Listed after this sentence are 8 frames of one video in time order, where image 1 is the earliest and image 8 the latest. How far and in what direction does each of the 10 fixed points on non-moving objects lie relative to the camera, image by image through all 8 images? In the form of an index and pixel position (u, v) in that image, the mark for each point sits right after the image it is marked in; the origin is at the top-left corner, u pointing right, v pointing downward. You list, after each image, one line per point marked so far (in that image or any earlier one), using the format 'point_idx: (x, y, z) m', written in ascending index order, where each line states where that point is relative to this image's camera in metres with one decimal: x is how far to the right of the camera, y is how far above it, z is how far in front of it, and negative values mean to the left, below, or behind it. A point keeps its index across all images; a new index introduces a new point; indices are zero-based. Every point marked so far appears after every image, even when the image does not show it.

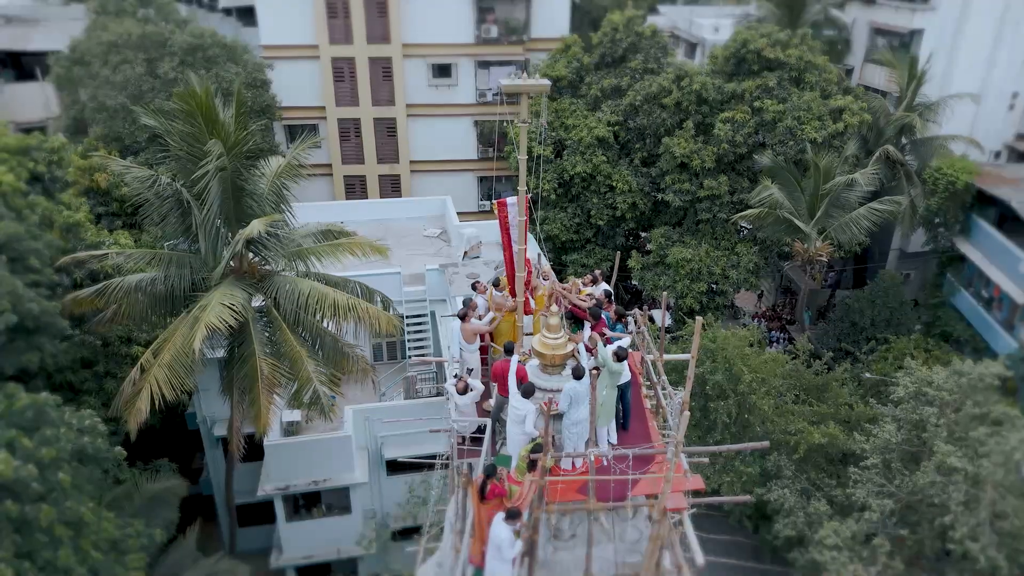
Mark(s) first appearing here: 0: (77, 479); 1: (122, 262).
0: (-5.6, -2.5, +9.3) m
1: (-6.8, +0.4, +12.9) m
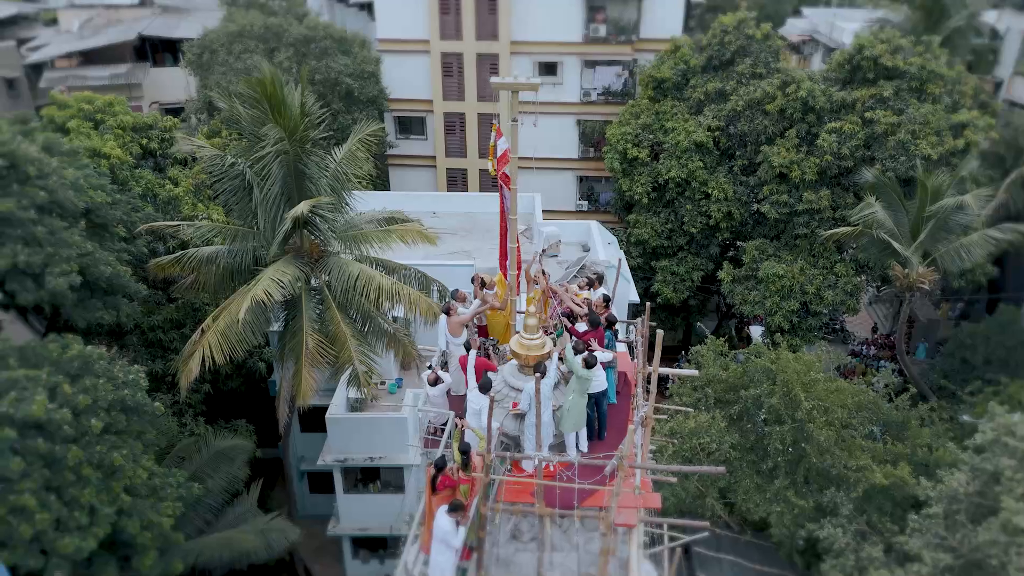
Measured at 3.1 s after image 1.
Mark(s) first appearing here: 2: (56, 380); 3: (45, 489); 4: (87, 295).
0: (-5.6, -2.0, +10.2) m
1: (-6.0, +1.0, +13.9) m
2: (-5.7, -1.2, +9.2) m
3: (-5.6, -2.4, +8.8) m
4: (-7.0, -0.1, +12.1) m
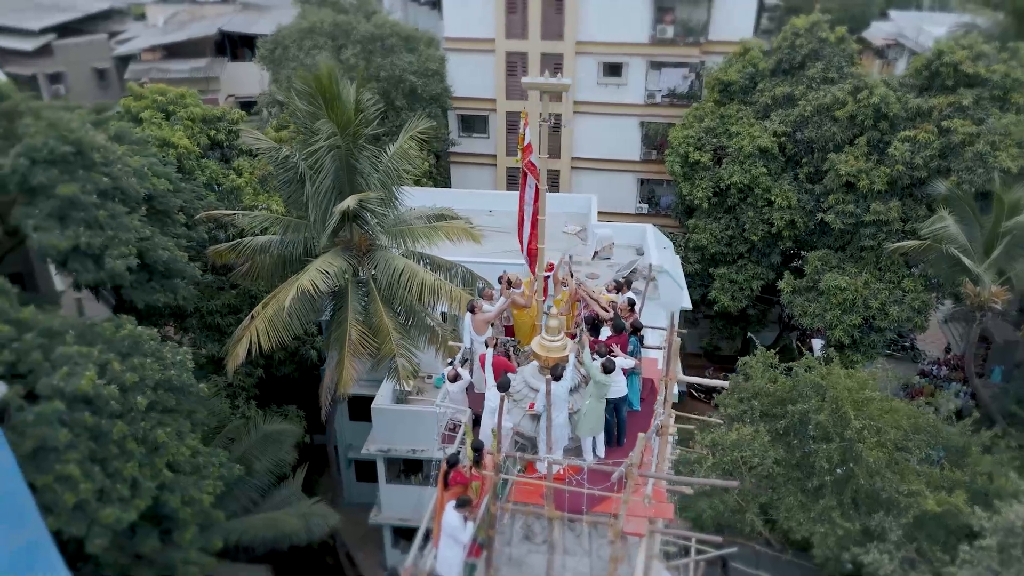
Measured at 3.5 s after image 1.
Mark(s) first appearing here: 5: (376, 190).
0: (-5.2, -1.7, +10.7) m
1: (-5.1, +1.2, +14.4) m
2: (-5.4, -0.9, +9.7) m
3: (-5.4, -2.2, +9.3) m
4: (-6.3, +0.2, +12.7) m
5: (-2.5, +1.9, +13.7) m
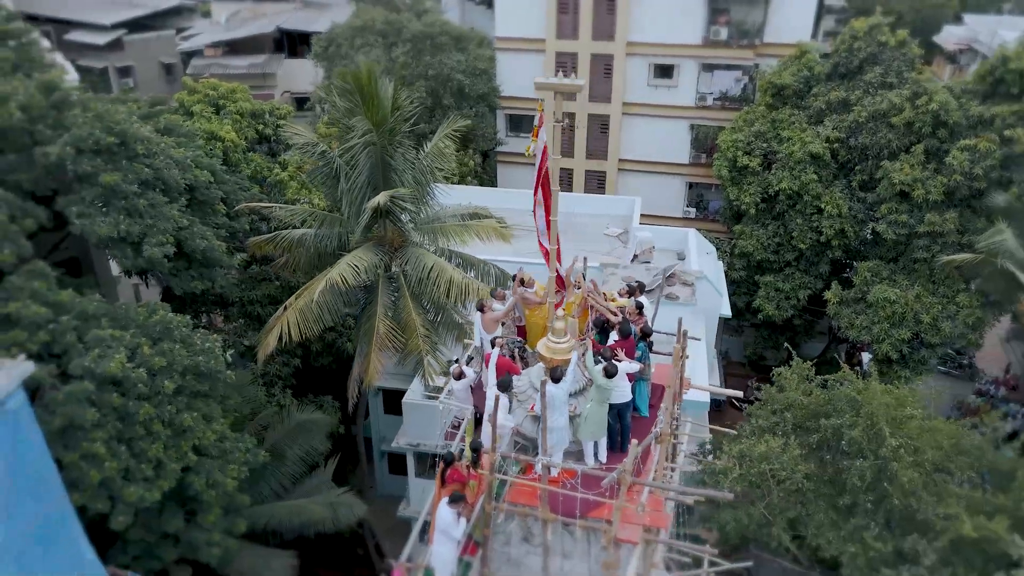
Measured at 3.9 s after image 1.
0: (-4.9, -1.6, +11.1) m
1: (-4.5, +1.4, +14.8) m
2: (-5.2, -0.7, +10.0) m
3: (-5.2, -2.0, +9.7) m
4: (-5.9, +0.4, +13.1) m
5: (-2.0, +1.9, +13.9) m
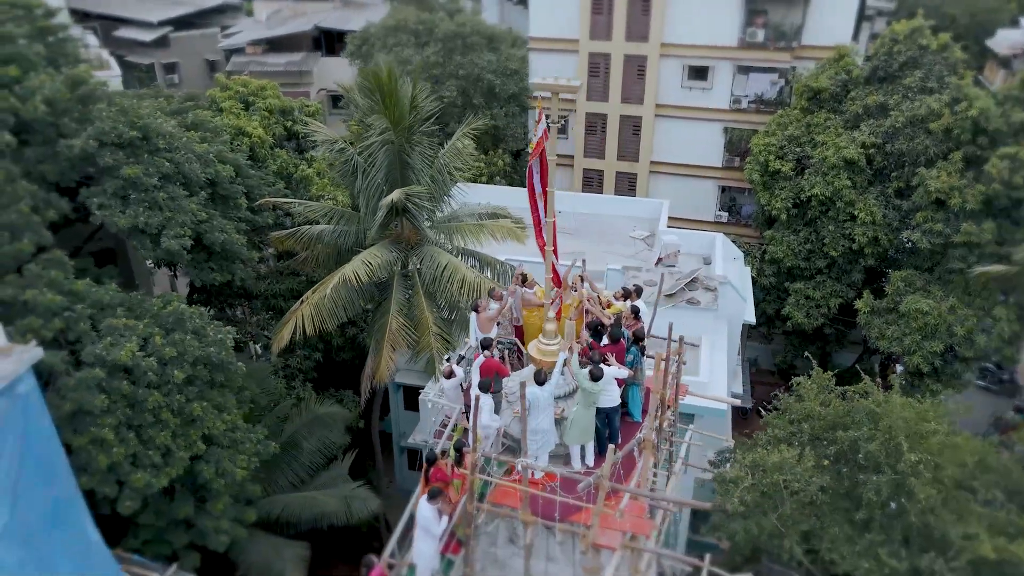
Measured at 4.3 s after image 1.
0: (-4.8, -1.4, +11.3) m
1: (-4.1, +1.5, +15.0) m
2: (-5.1, -0.6, +10.3) m
3: (-5.2, -1.9, +9.9) m
4: (-5.6, +0.5, +13.4) m
5: (-1.7, +2.0, +14.0) m
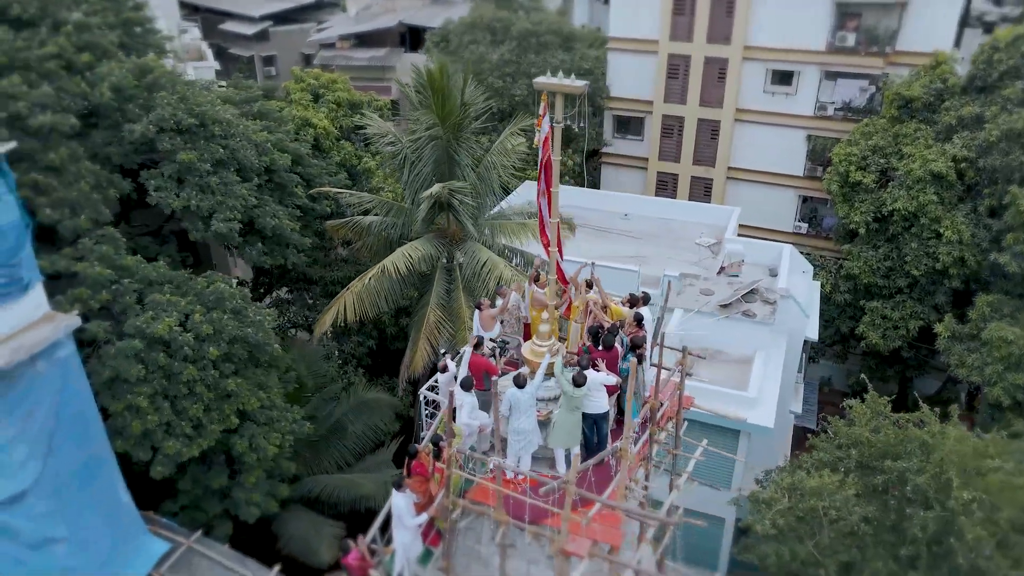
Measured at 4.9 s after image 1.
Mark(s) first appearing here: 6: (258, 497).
0: (-4.5, -1.2, +11.8) m
1: (-3.2, +1.7, +15.4) m
2: (-4.8, -0.3, +10.9) m
3: (-5.0, -1.6, +10.5) m
4: (-4.9, +0.9, +14.0) m
5: (-0.8, +2.1, +14.1) m
6: (-4.3, -3.5, +12.3) m
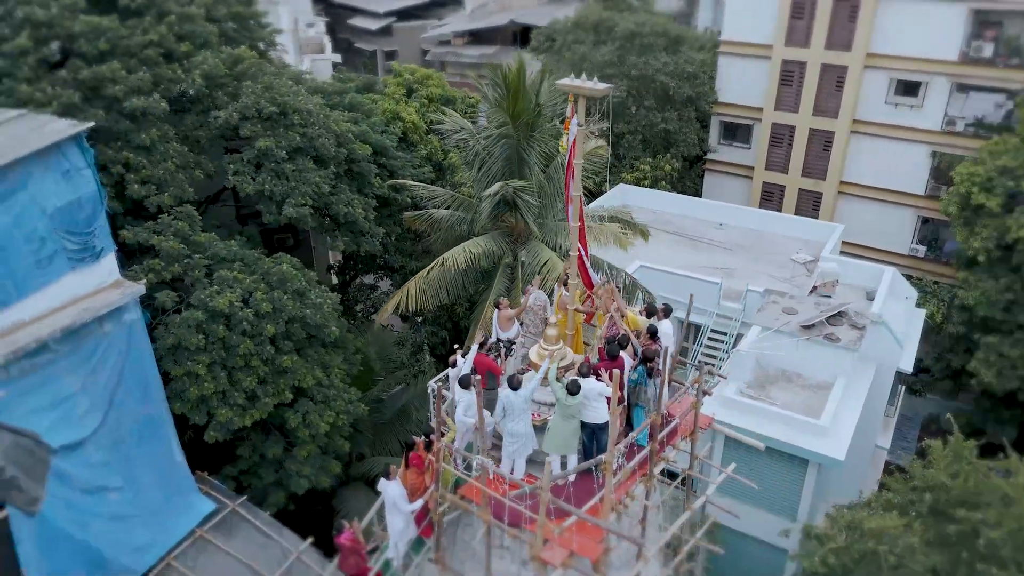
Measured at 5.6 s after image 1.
0: (-3.7, -0.8, +12.4) m
1: (-1.6, +1.9, +15.7) m
2: (-4.1, 0.0, +11.5) m
3: (-4.5, -1.2, +11.2) m
4: (-3.6, +1.2, +14.6) m
5: (+0.5, +2.1, +14.1) m
6: (-3.6, -3.2, +12.8) m
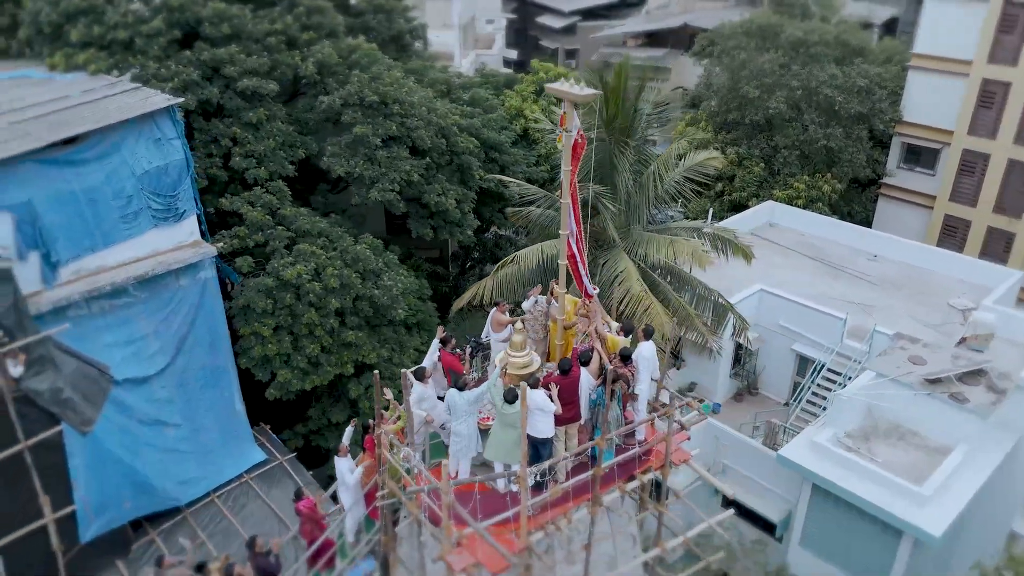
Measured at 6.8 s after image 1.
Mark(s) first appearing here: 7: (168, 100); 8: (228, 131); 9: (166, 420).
0: (-2.7, -0.5, +13.1) m
1: (+0.4, +2.0, +15.8) m
2: (-3.2, +0.5, +12.3) m
3: (-3.8, -0.7, +12.2) m
4: (-1.8, +1.5, +15.2) m
5: (+2.1, +1.9, +13.7) m
6: (-2.8, -2.8, +13.6) m
7: (-4.9, +2.7, +10.4) m
8: (-4.9, +2.7, +12.5) m
9: (-5.1, -2.0, +10.8) m
